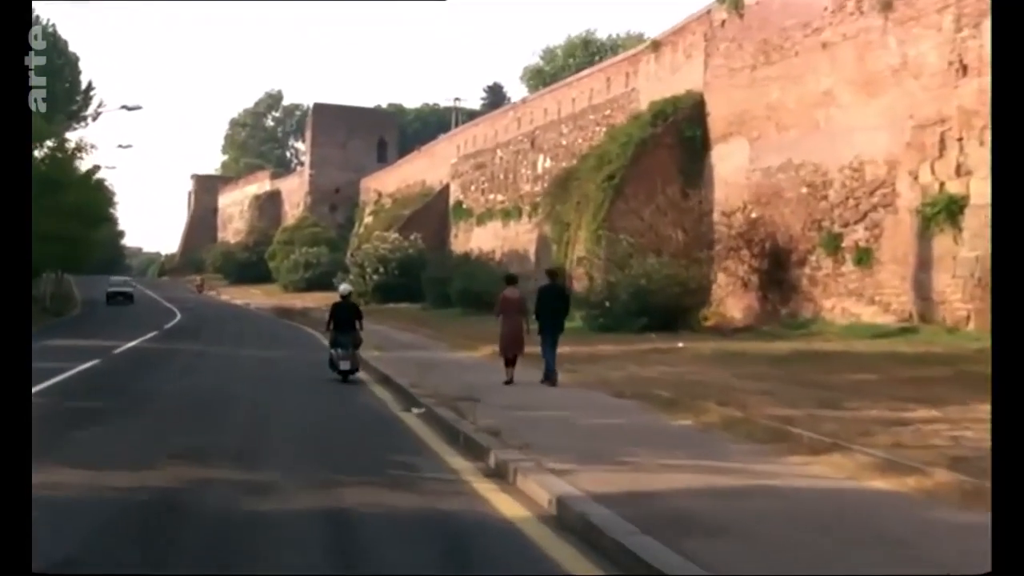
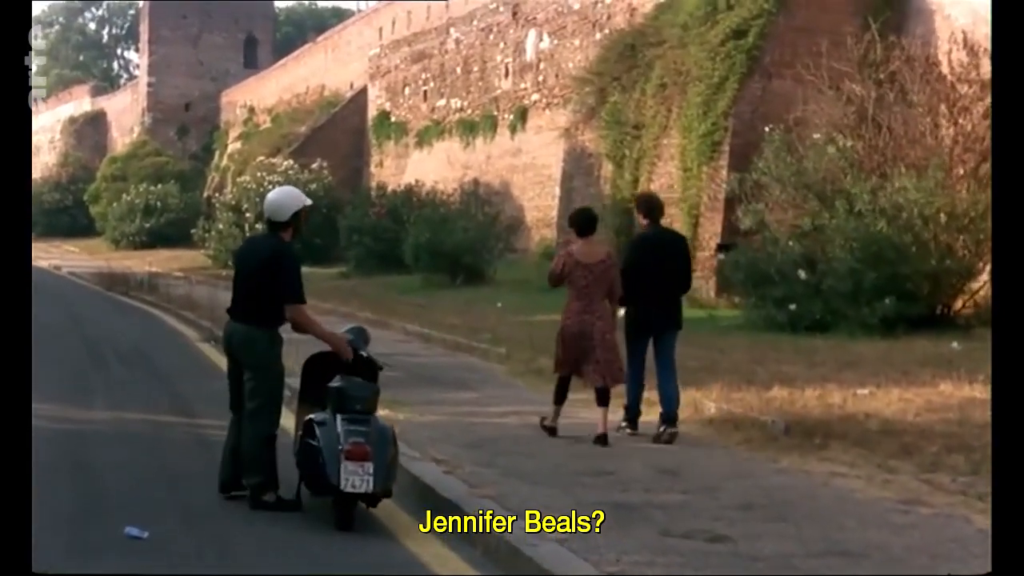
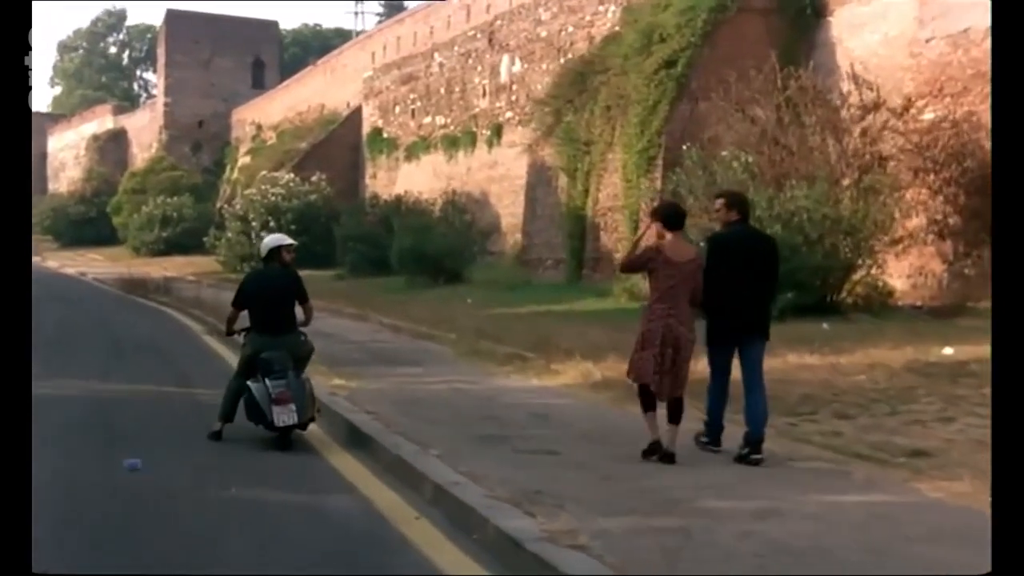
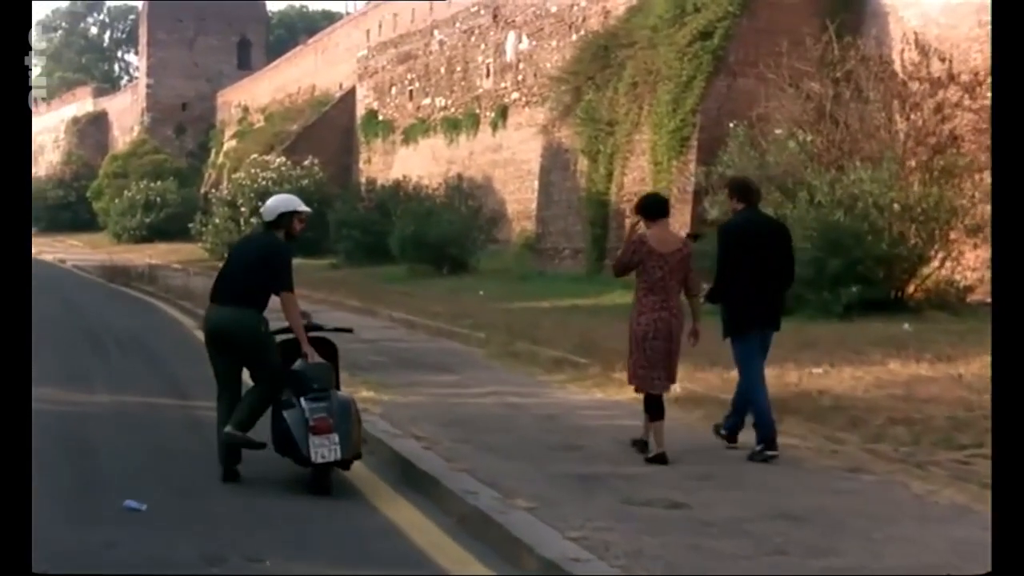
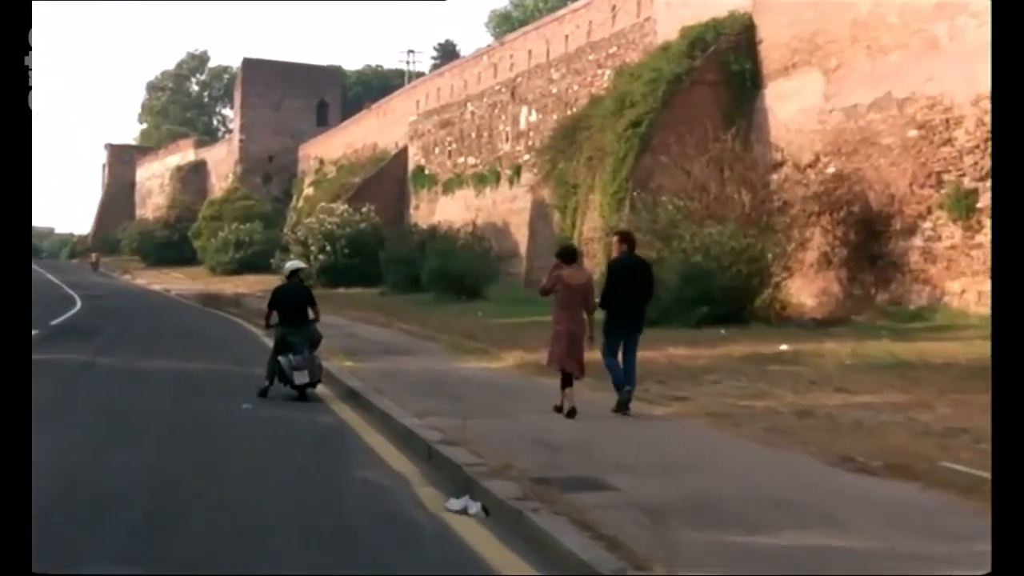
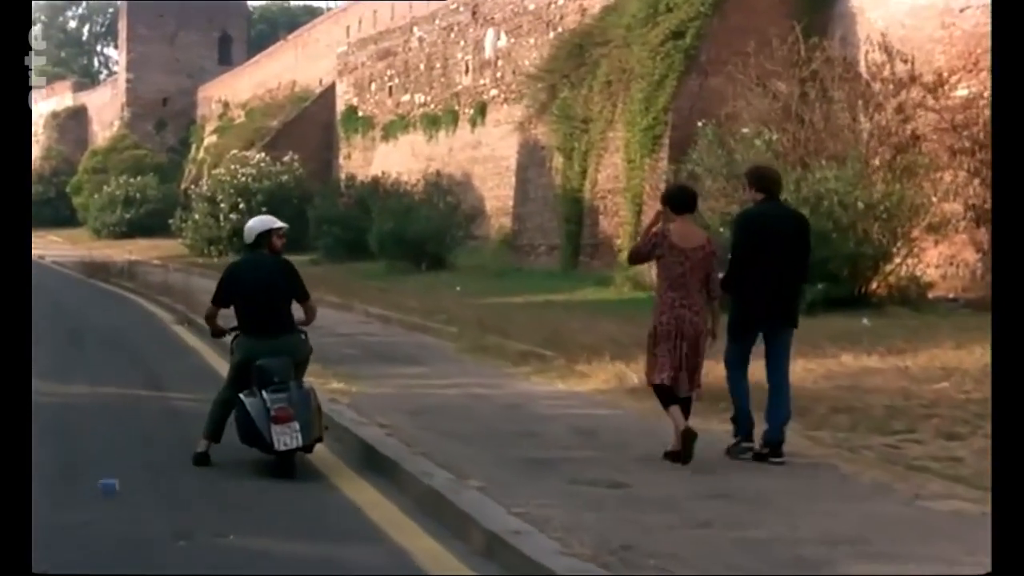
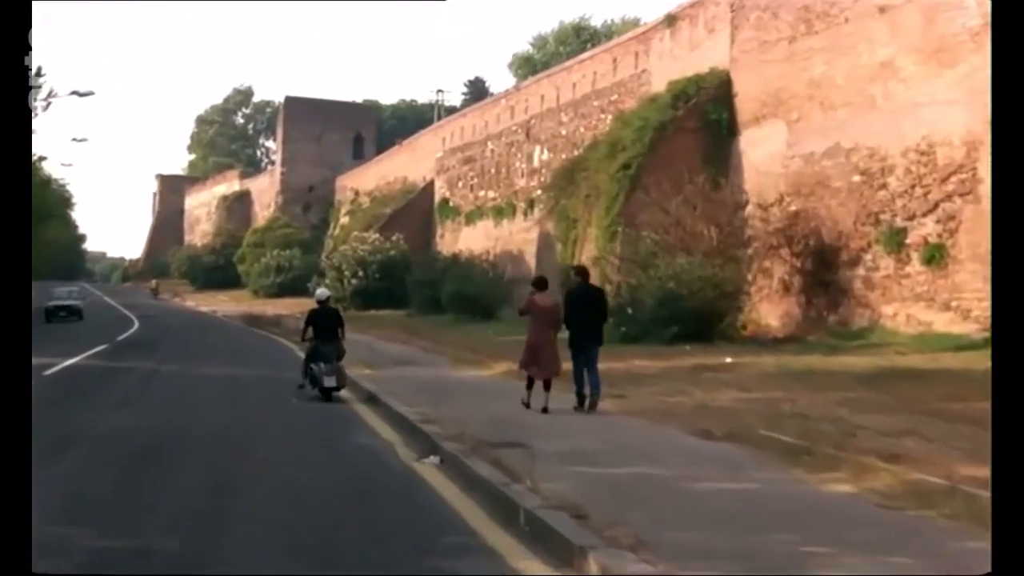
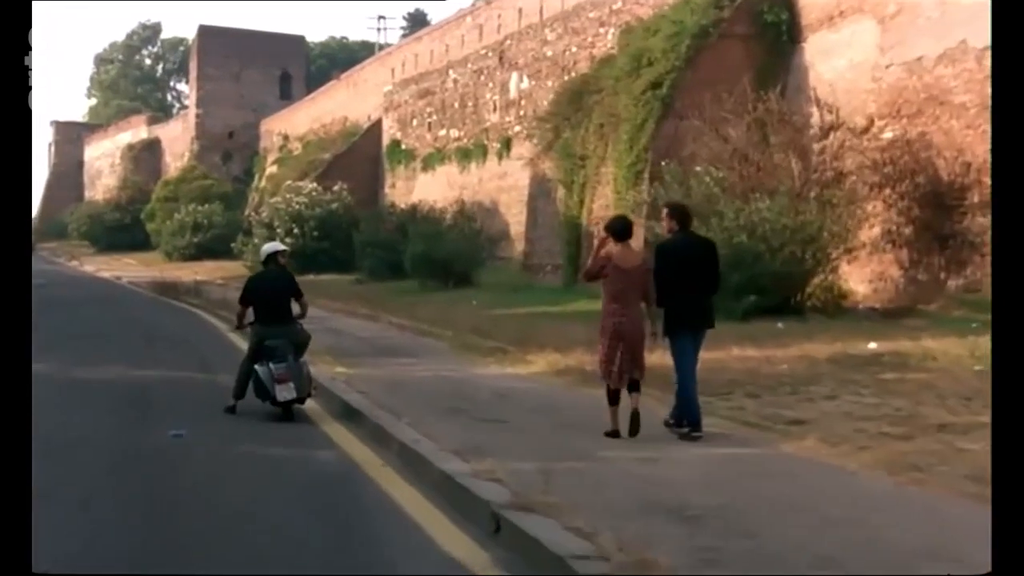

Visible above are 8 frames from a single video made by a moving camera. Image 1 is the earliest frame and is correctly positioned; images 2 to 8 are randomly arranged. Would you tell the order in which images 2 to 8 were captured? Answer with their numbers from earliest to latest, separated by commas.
7, 5, 8, 3, 6, 4, 2
